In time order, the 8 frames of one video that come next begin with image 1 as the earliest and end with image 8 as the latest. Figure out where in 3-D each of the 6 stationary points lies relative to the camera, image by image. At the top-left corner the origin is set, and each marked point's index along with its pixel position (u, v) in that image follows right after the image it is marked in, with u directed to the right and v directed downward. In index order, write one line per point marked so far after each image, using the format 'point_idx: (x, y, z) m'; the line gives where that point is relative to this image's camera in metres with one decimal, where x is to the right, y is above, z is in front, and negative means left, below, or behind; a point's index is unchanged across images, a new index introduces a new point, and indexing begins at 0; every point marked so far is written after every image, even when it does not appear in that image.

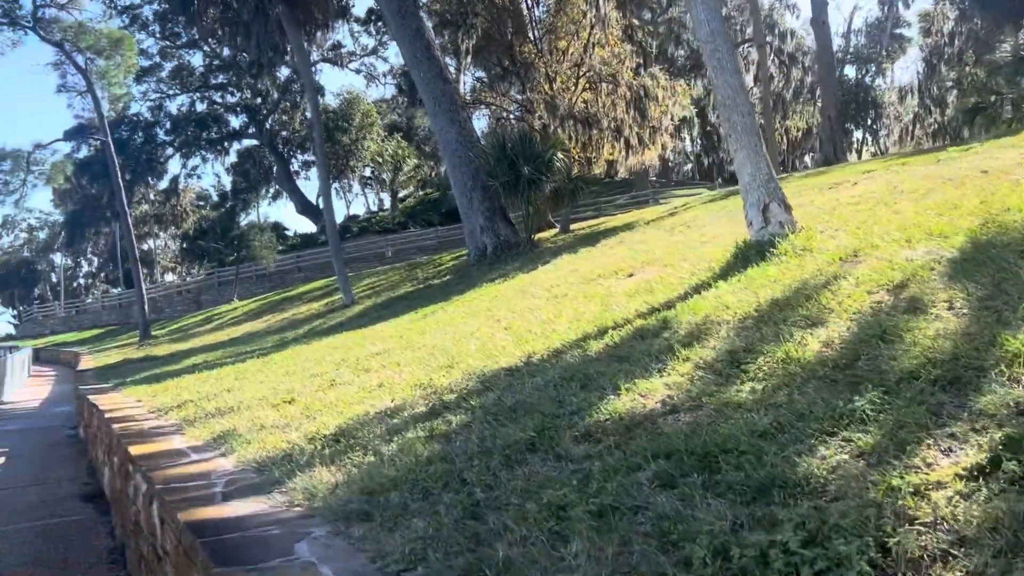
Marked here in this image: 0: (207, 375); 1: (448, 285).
0: (-3.9, -1.1, +10.1) m
1: (-1.5, +0.1, +18.6) m
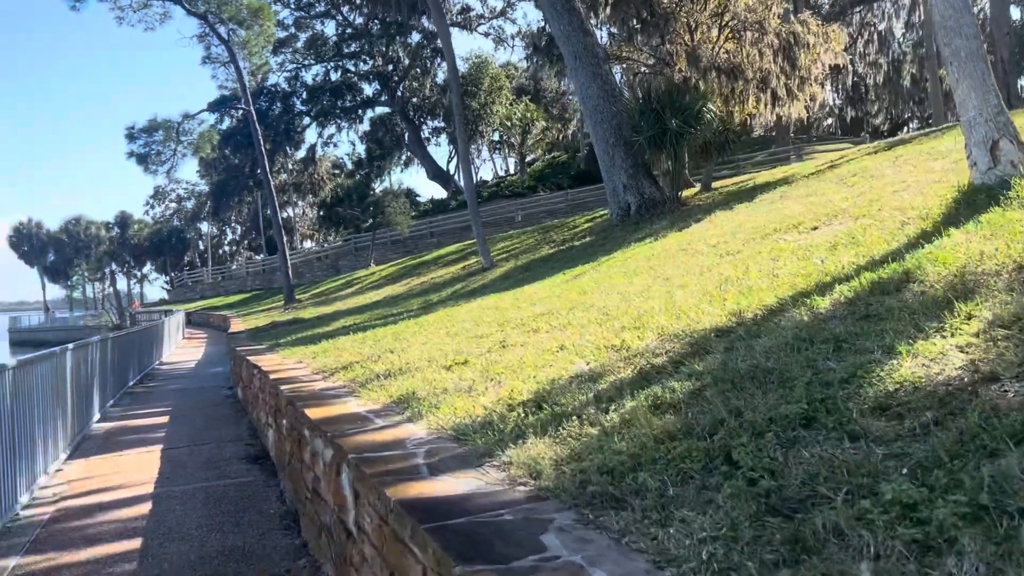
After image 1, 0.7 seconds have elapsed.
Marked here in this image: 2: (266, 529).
0: (-1.9, -0.6, +9.8) m
1: (+1.7, +0.9, +17.8) m
2: (-1.7, -1.7, +5.4) m
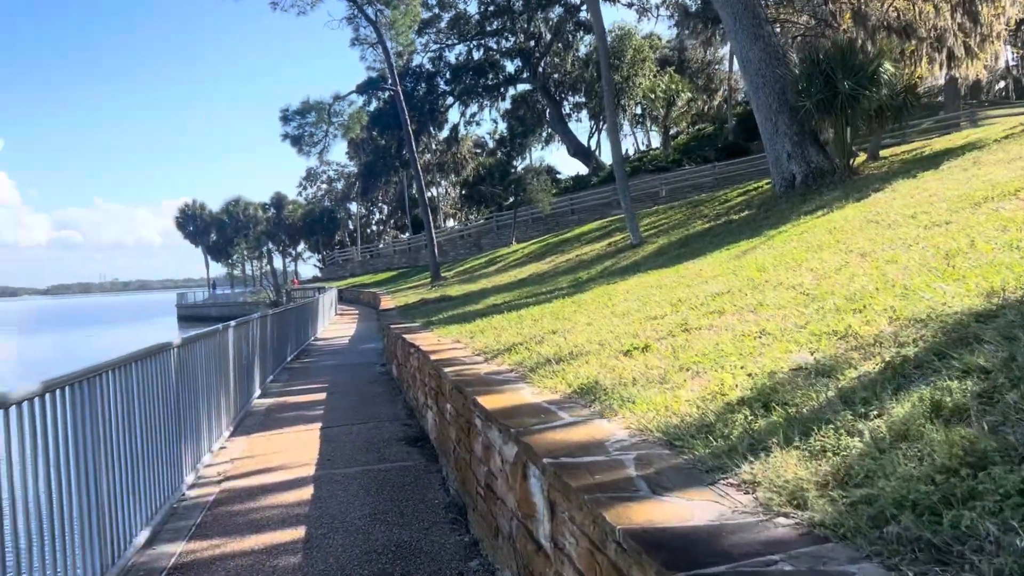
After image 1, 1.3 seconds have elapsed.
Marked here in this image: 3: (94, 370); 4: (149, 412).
0: (+0.1, -0.3, +9.4) m
1: (+5.0, +1.4, +16.6) m
2: (-0.5, -1.5, +5.0) m
3: (-2.2, -0.4, +4.2) m
4: (-2.3, -0.8, +5.1) m
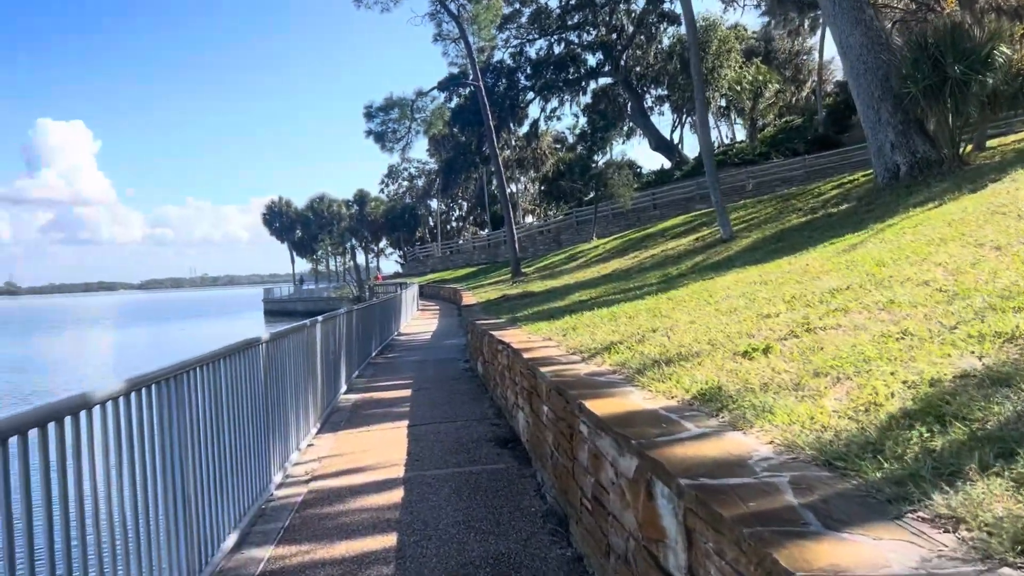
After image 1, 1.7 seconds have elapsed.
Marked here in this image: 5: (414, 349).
0: (+1.1, -0.3, +8.9) m
1: (+6.7, +1.4, +15.6) m
2: (+0.1, -1.5, +4.7) m
3: (-1.7, -0.4, +4.0) m
4: (-1.7, -0.8, +4.9) m
5: (-2.3, -1.4, +18.2) m
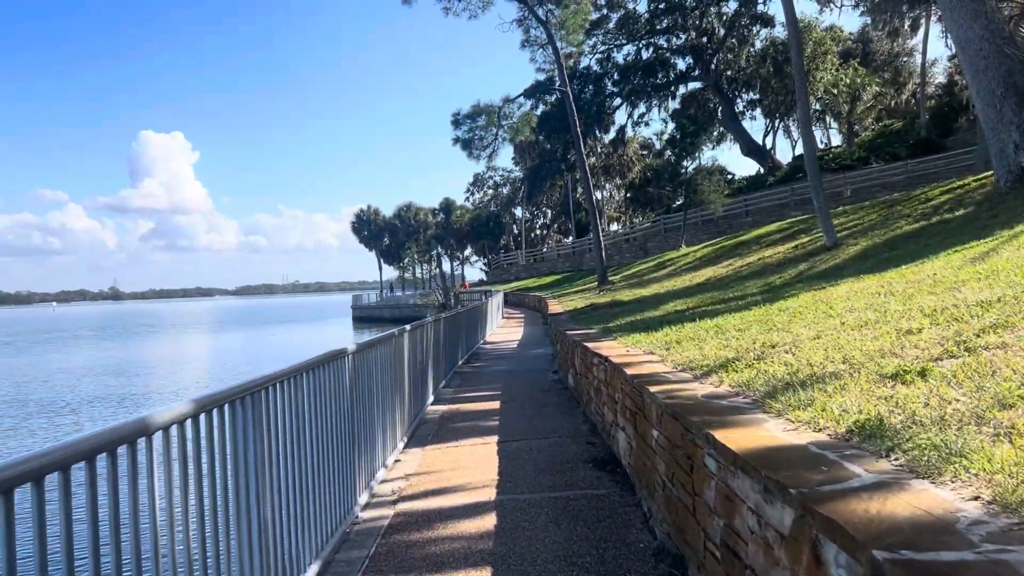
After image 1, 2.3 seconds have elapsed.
0: (+2.1, -0.4, +8.3) m
1: (+8.4, +1.2, +14.4) m
2: (+0.7, -1.5, +4.1) m
3: (-1.2, -0.4, +3.6) m
4: (-1.1, -0.8, +4.5) m
5: (-0.3, -1.6, +17.9) m
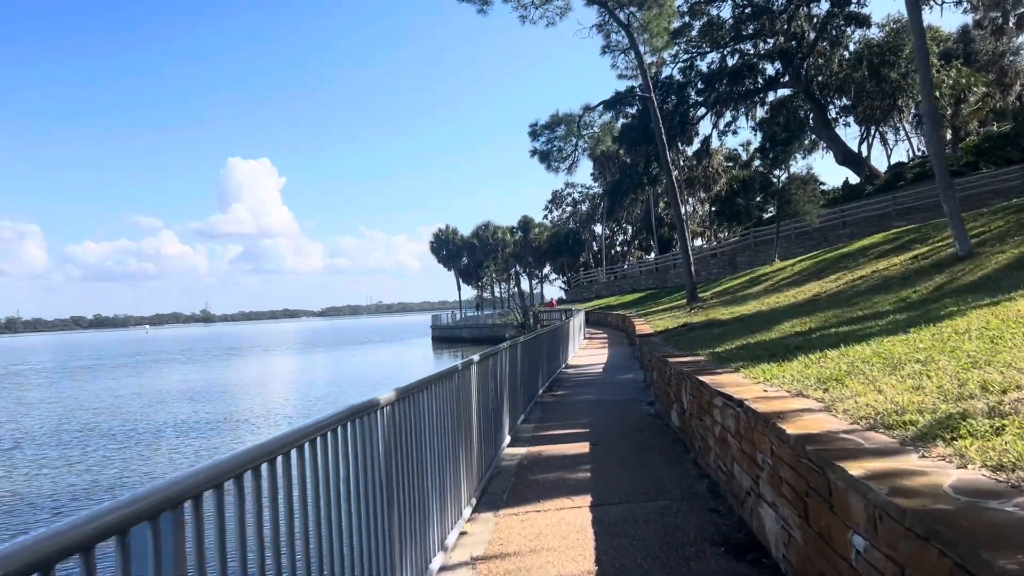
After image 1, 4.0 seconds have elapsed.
0: (+2.9, -0.5, +6.4) m
1: (+9.7, +1.0, +11.9) m
2: (+1.0, -1.6, +2.4) m
3: (-0.8, -0.5, +2.1) m
4: (-0.7, -0.9, +3.0) m
5: (+1.5, -2.0, +16.1) m
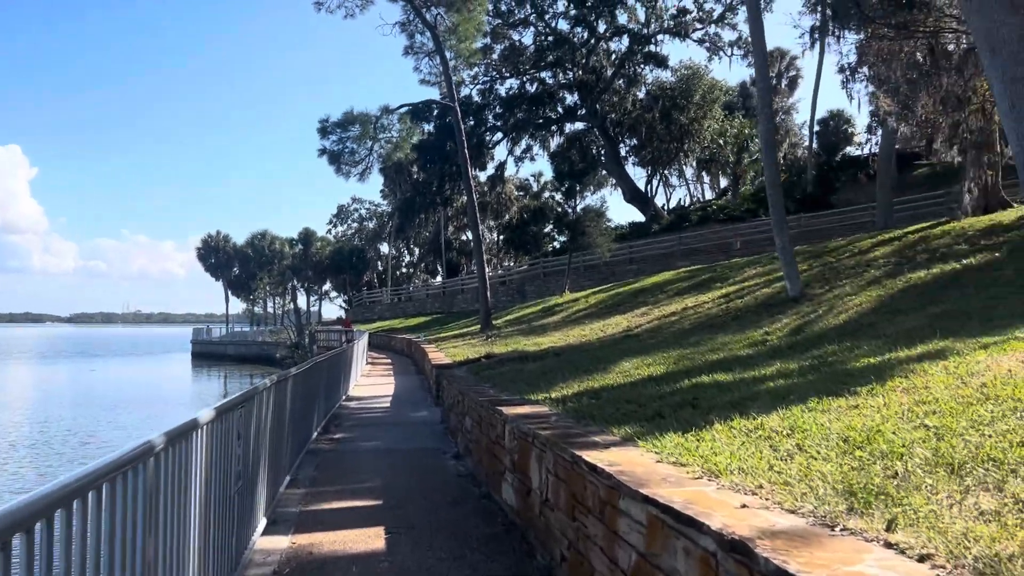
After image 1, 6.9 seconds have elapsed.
0: (+1.7, -0.7, +4.2) m
1: (+6.9, +0.3, +11.4) m
2: (+1.0, -1.6, -0.2) m
3: (-0.7, -0.4, -0.9) m
4: (-0.8, -0.8, -0.1) m
5: (-2.3, -2.3, +13.1) m
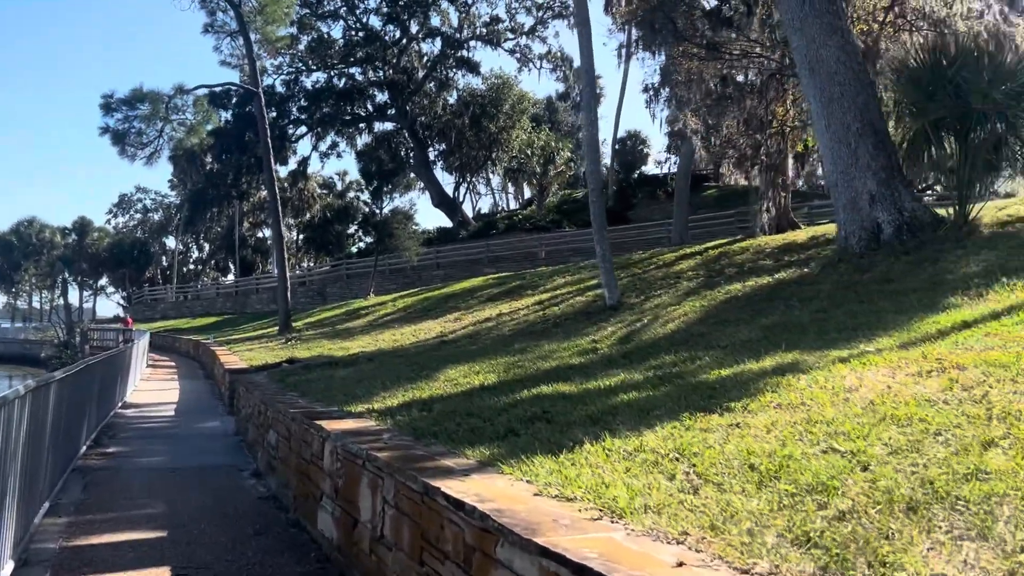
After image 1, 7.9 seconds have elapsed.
0: (+1.0, -0.7, +3.7) m
1: (+4.3, 0.0, +12.0) m
2: (+1.4, -1.6, -0.7) m
3: (0.0, -0.3, -1.8) m
4: (-0.3, -0.7, -1.0) m
5: (-5.2, -2.2, +11.3) m
